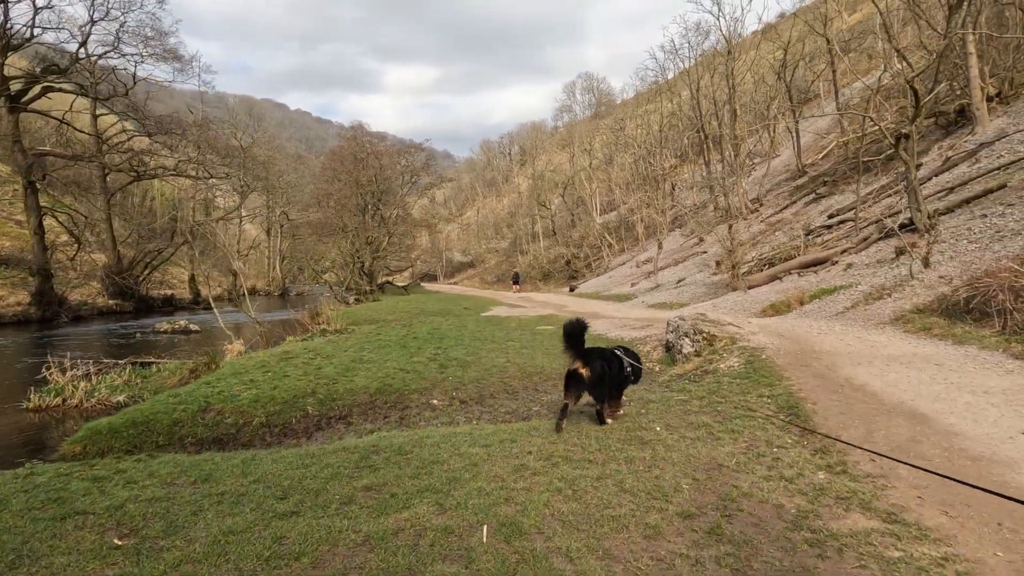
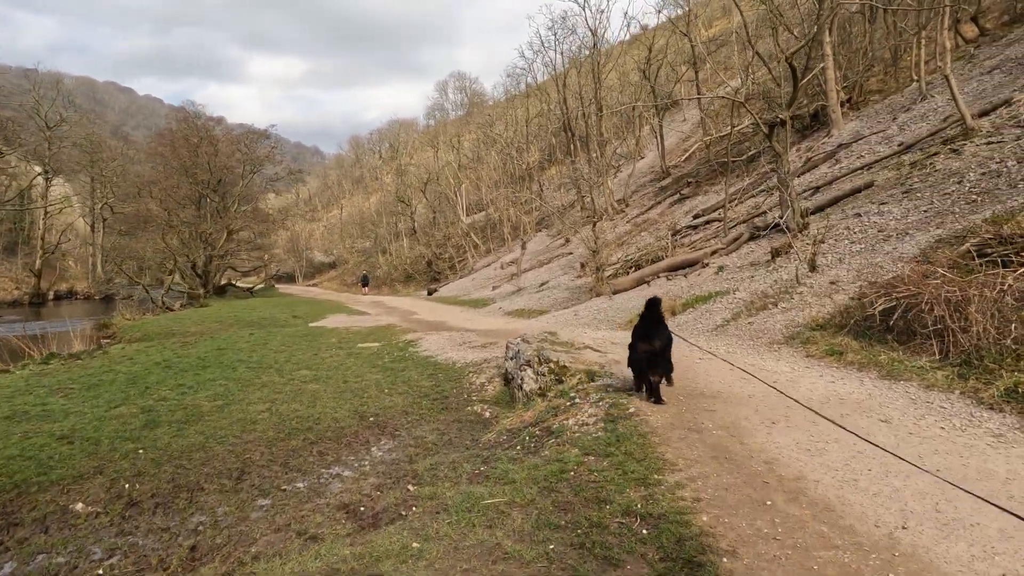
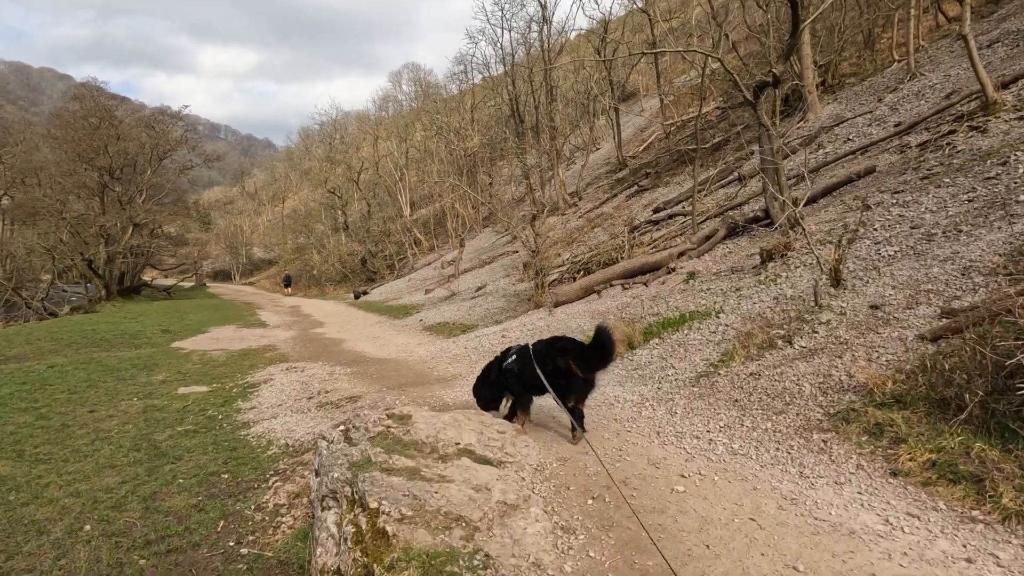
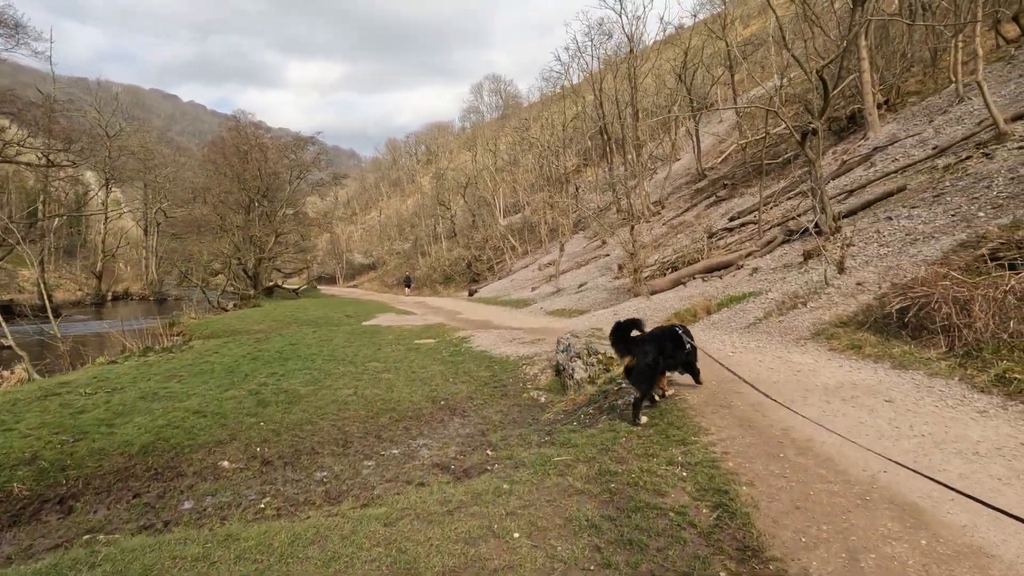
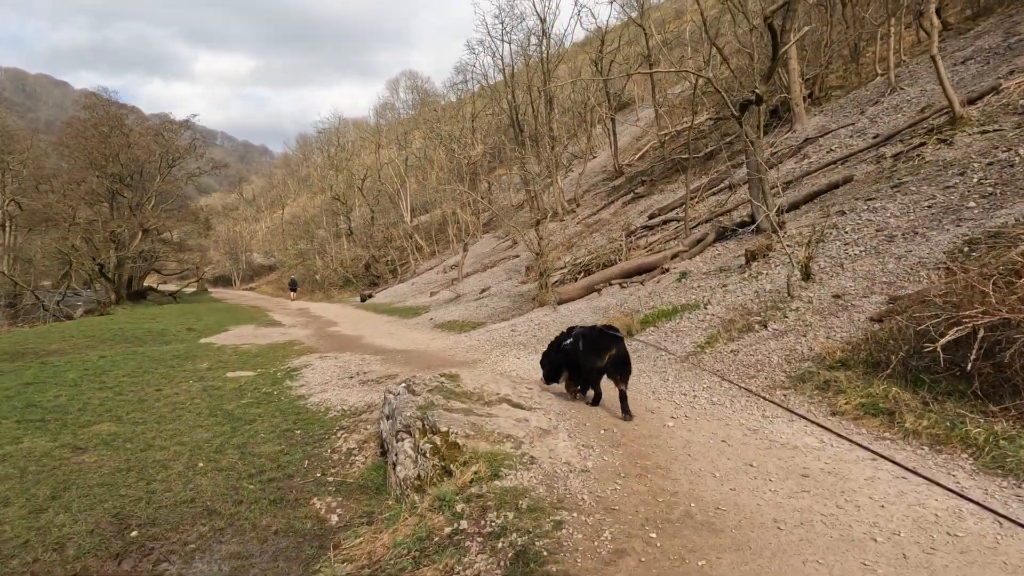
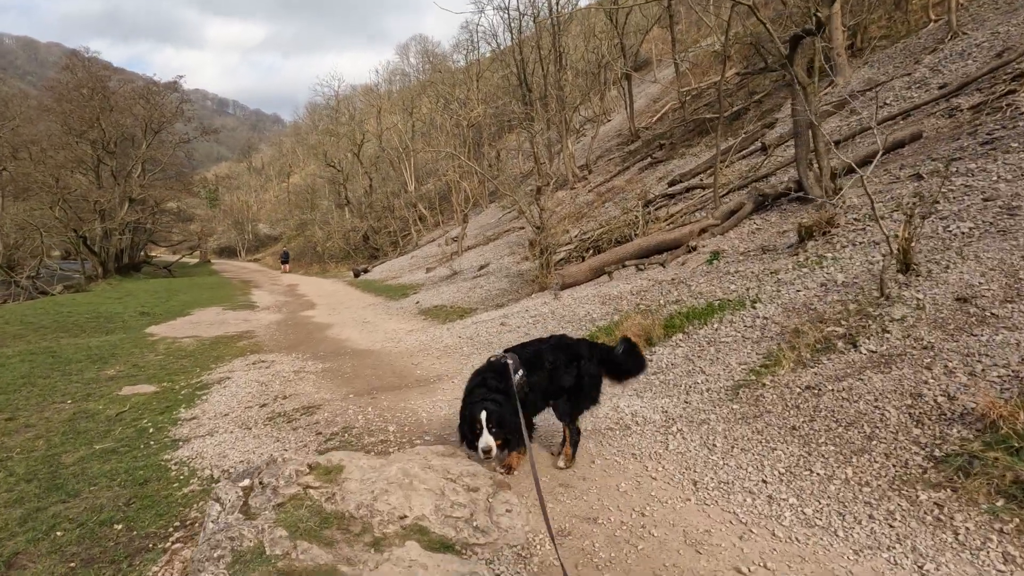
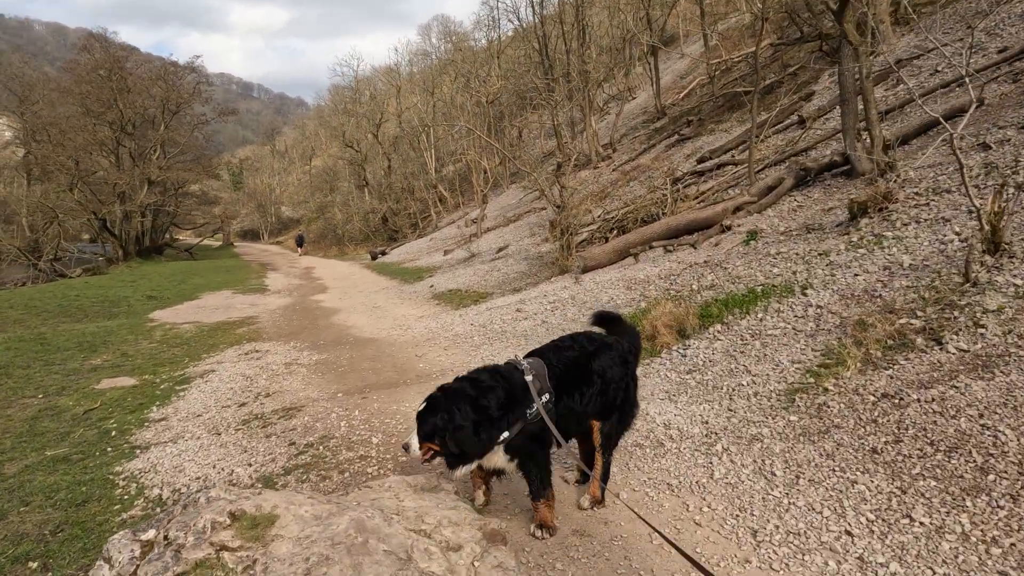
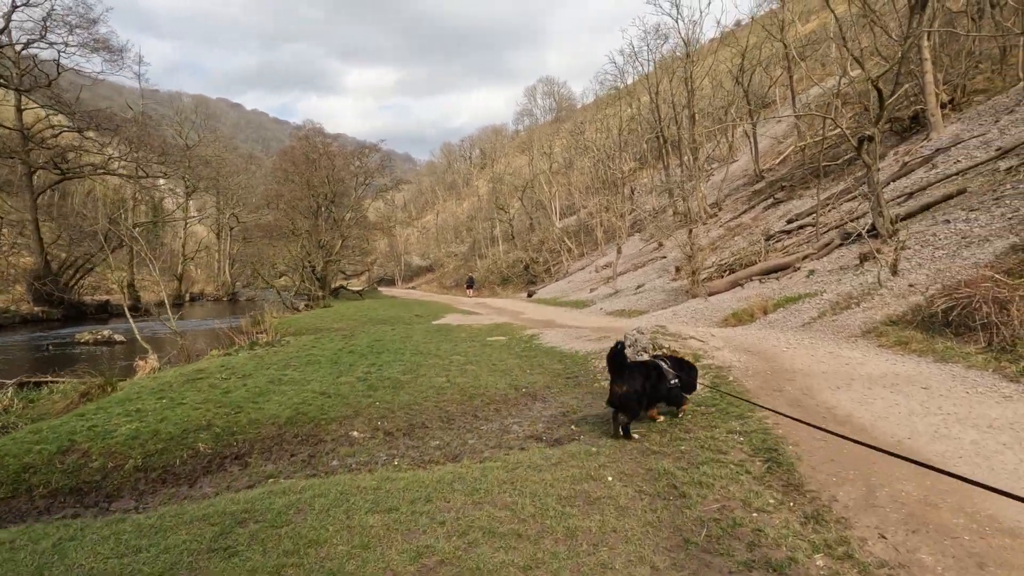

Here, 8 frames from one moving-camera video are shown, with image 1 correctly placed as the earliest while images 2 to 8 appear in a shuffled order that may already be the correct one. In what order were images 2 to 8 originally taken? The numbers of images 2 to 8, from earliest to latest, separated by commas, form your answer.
8, 4, 2, 5, 3, 6, 7
